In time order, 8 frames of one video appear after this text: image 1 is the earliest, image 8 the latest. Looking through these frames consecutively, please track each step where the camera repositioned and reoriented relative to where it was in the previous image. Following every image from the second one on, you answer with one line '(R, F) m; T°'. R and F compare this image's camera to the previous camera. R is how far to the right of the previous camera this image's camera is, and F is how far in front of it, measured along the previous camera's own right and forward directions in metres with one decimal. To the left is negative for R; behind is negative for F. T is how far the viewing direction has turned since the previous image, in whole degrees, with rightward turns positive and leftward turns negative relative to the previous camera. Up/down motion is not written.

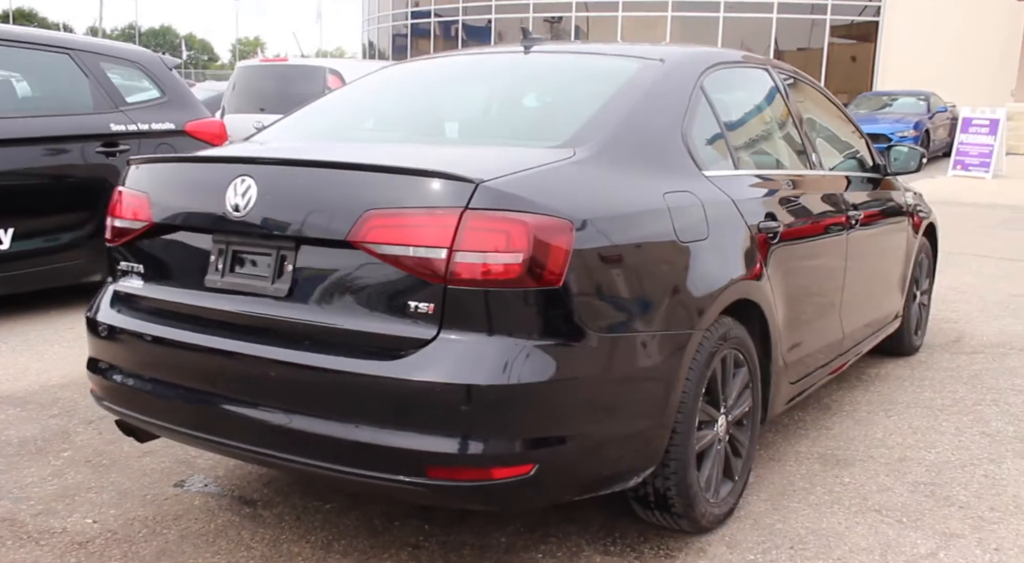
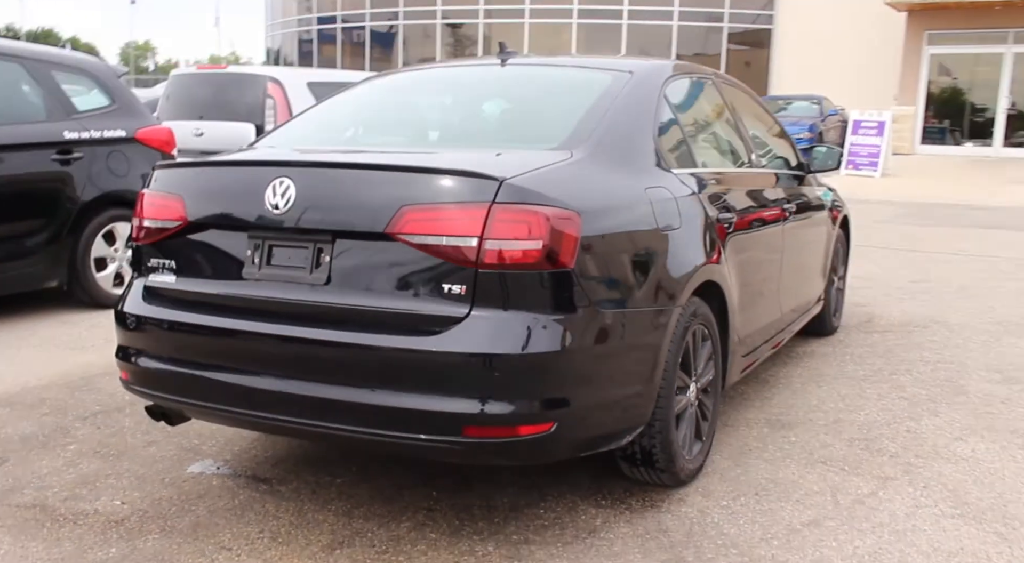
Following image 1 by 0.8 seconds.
(-0.3, -0.4) m; +6°
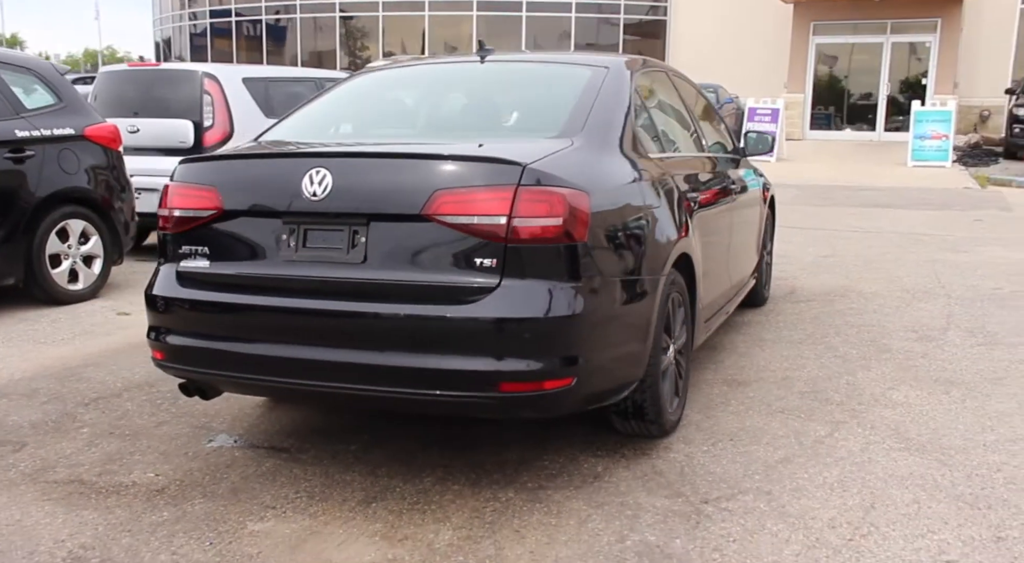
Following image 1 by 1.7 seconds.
(-0.4, -0.3) m; +6°
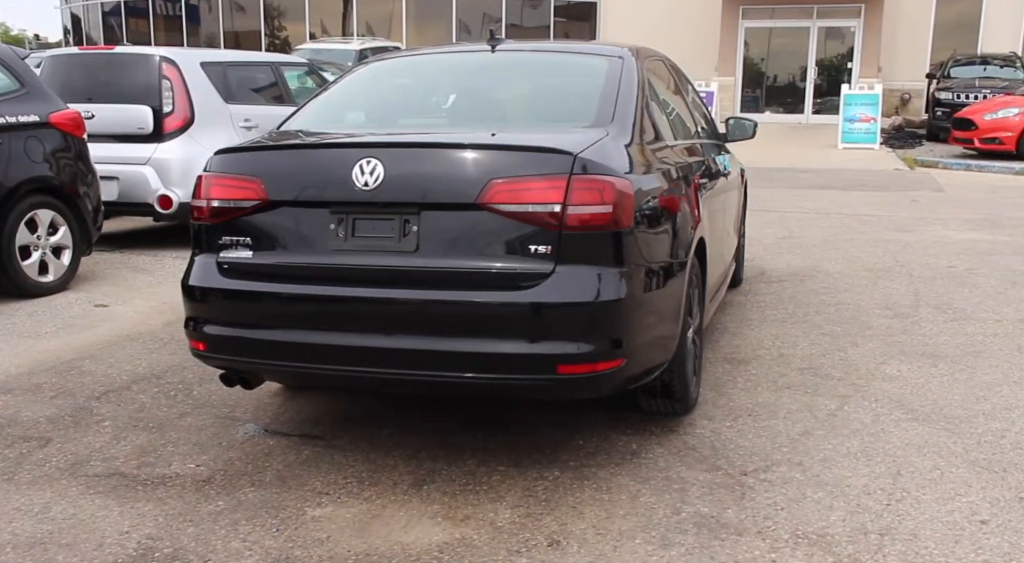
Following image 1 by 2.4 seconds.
(-0.4, -0.1) m; +5°
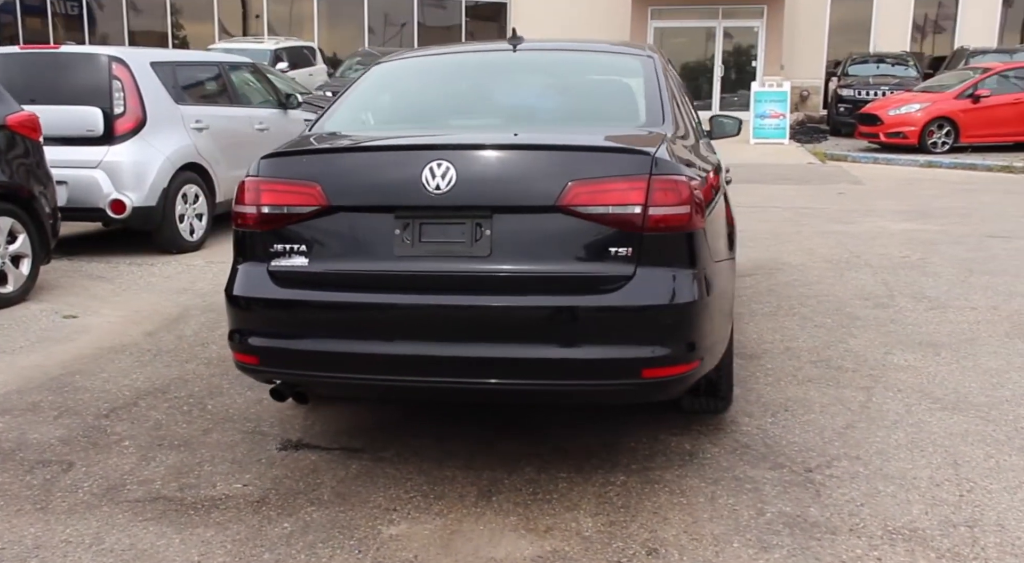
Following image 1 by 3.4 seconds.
(-0.6, +0.1) m; +6°
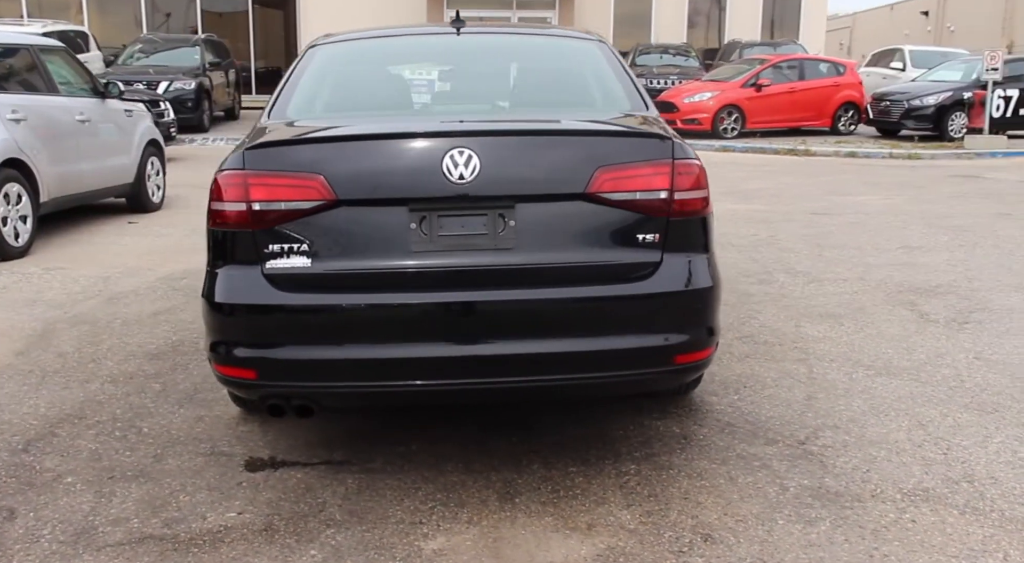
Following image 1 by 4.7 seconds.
(-0.8, +0.2) m; +13°
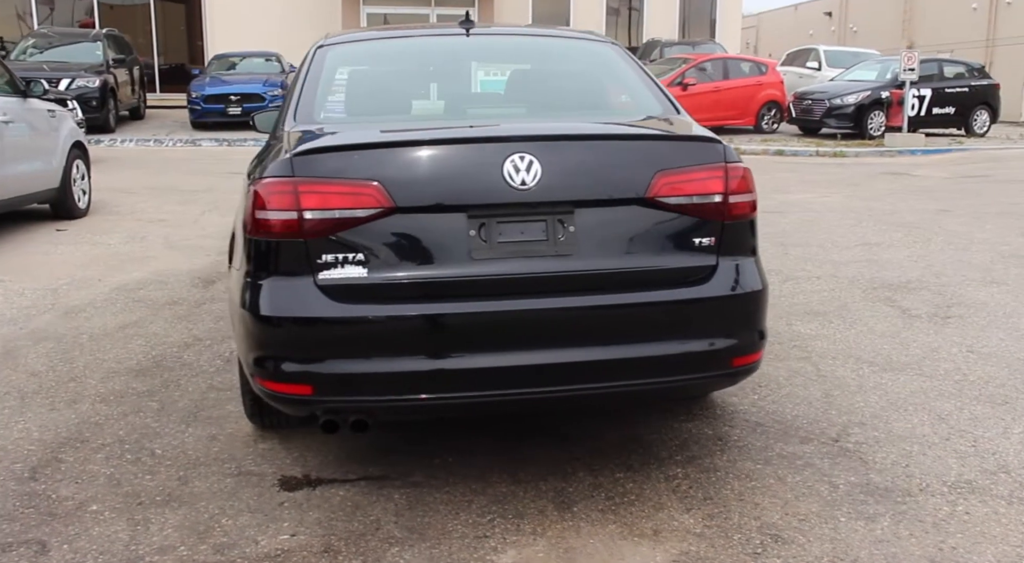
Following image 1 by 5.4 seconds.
(-0.5, +0.1) m; +5°
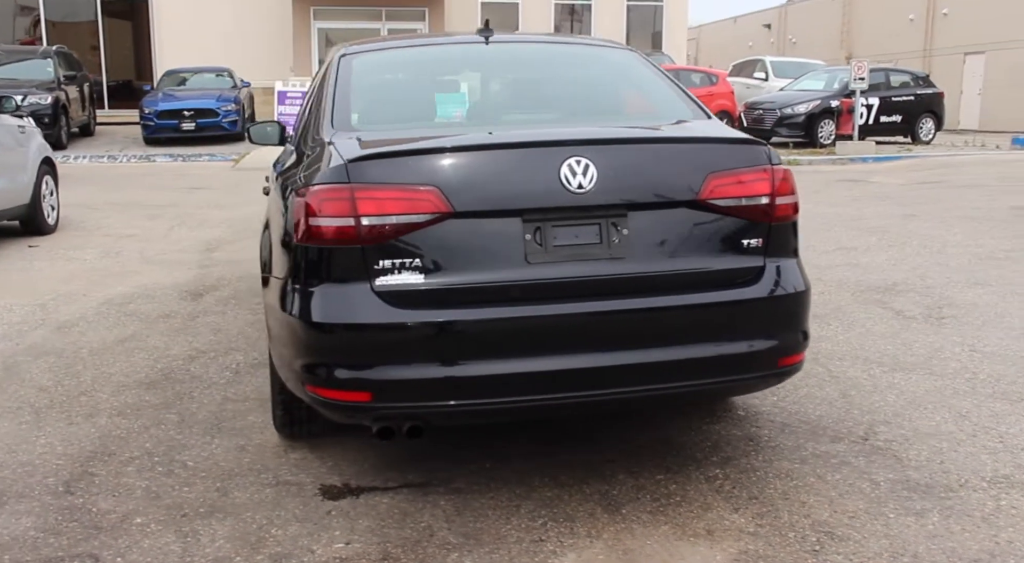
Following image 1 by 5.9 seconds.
(-0.3, 0.0) m; +2°
